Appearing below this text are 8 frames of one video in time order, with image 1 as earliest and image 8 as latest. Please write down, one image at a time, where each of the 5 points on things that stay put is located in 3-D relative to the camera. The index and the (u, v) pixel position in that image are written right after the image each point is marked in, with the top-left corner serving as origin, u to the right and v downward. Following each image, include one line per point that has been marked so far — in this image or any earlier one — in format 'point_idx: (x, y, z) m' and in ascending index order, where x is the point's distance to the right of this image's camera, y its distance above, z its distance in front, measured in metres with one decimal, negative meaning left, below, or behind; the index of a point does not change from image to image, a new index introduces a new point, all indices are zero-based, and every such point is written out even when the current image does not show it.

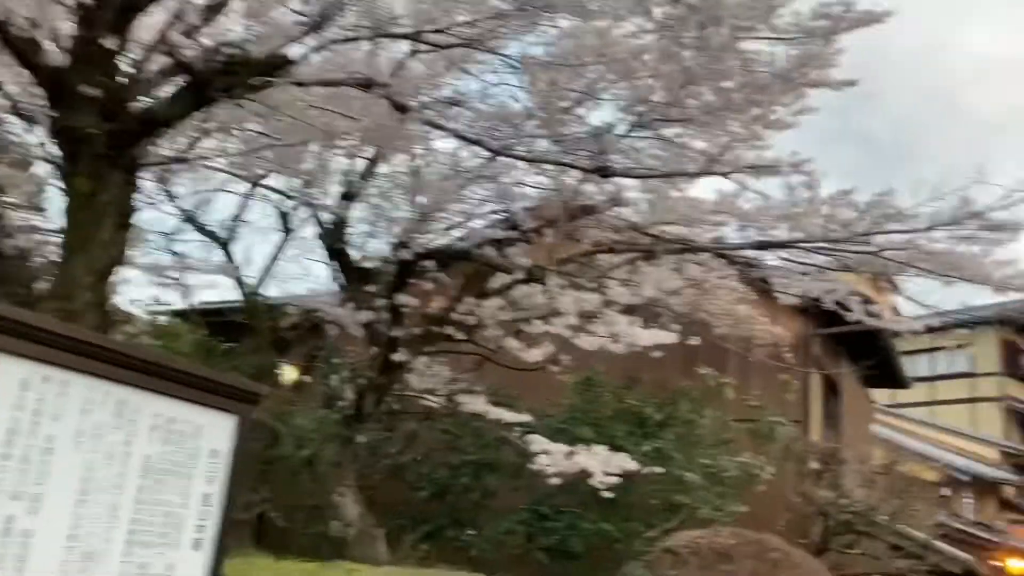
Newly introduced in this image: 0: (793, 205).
0: (+2.2, +0.6, +7.3) m
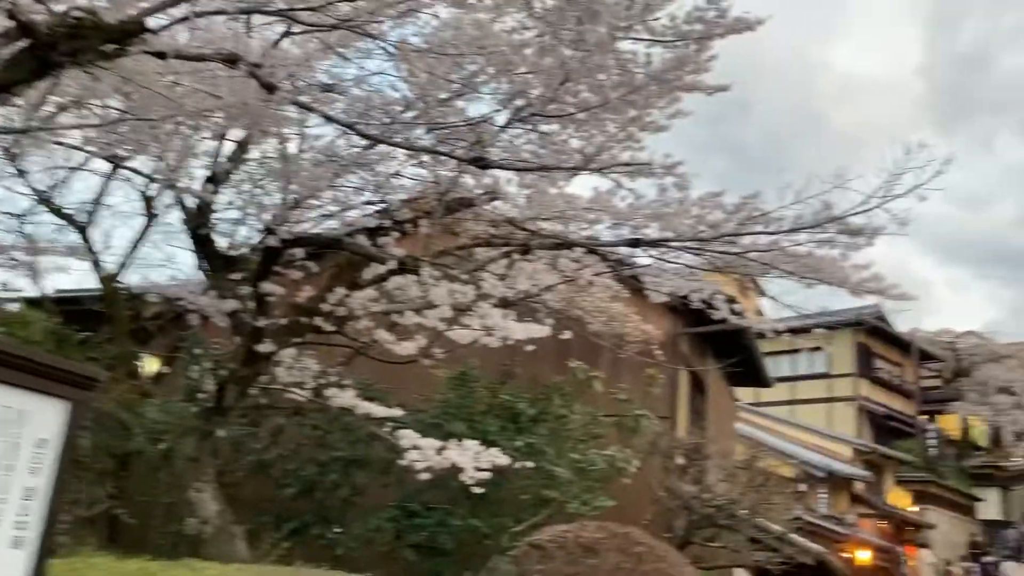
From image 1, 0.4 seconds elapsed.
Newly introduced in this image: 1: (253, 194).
0: (+1.2, +0.7, +7.4) m
1: (-2.1, +0.8, +7.6) m
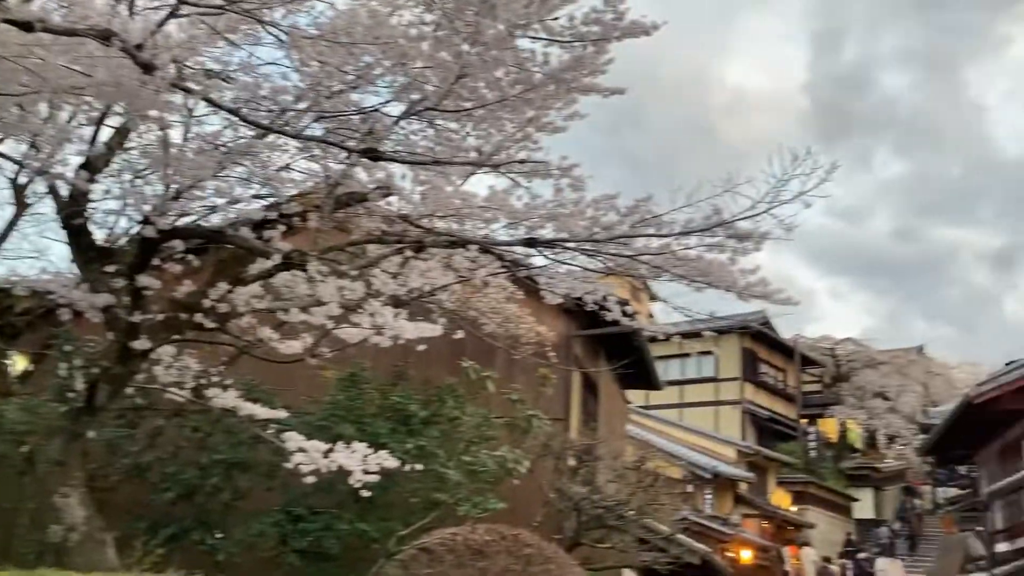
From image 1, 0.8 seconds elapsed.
0: (+0.4, +0.6, +7.4) m
1: (-2.9, +0.8, +7.3) m
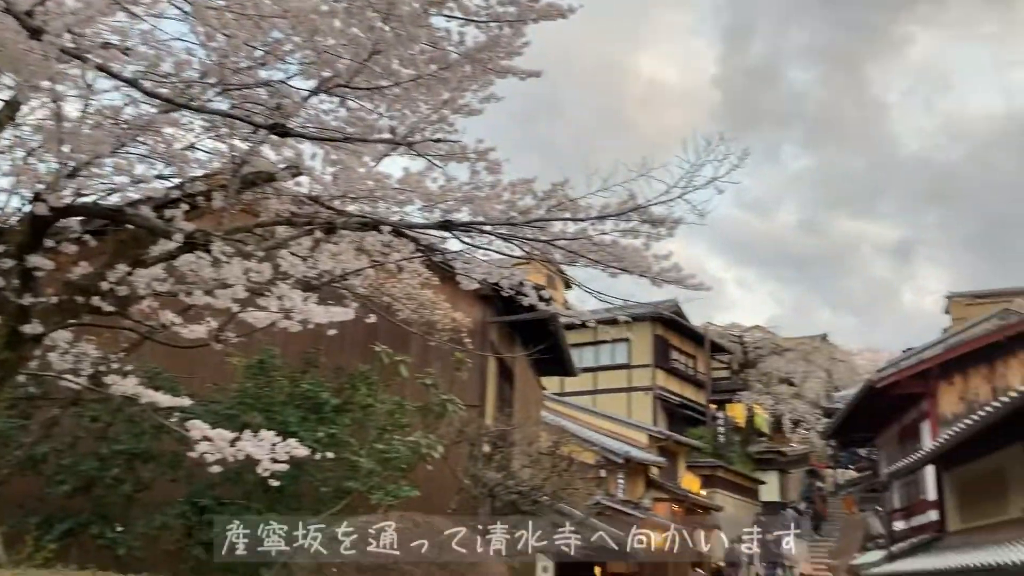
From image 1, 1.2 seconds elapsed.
0: (-0.3, +0.8, +7.3) m
1: (-3.6, +1.0, +6.9) m
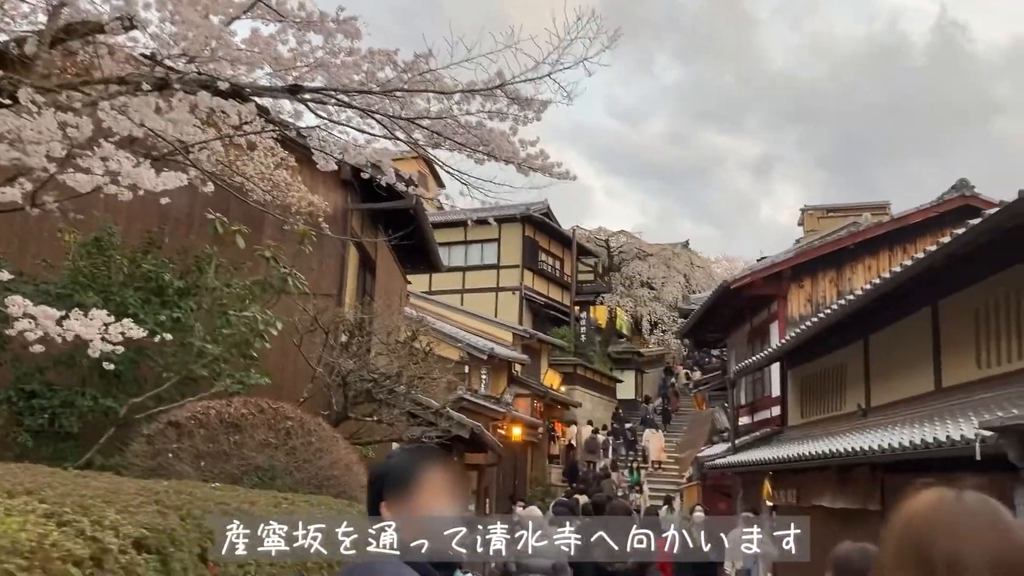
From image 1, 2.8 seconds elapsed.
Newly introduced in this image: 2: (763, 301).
0: (-1.3, +1.7, +6.8) m
1: (-4.5, +1.9, +5.9) m
2: (+4.0, -0.2, +15.1) m
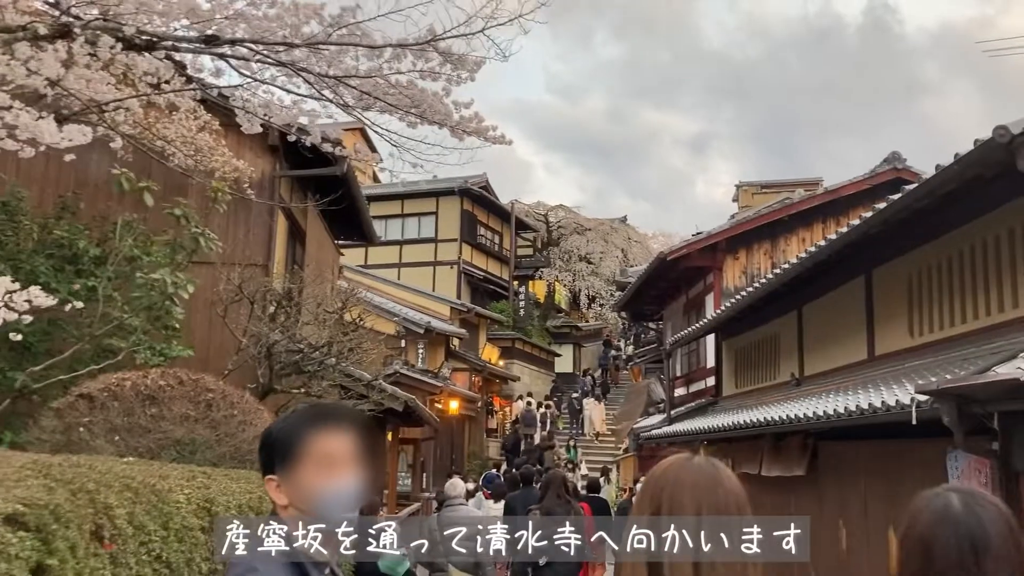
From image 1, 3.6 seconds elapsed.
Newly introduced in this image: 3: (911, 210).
0: (-1.8, +1.9, +6.4) m
1: (-4.9, +2.1, +5.3) m
2: (+3.0, +0.2, +15.1) m
3: (+2.8, +0.6, +6.6) m
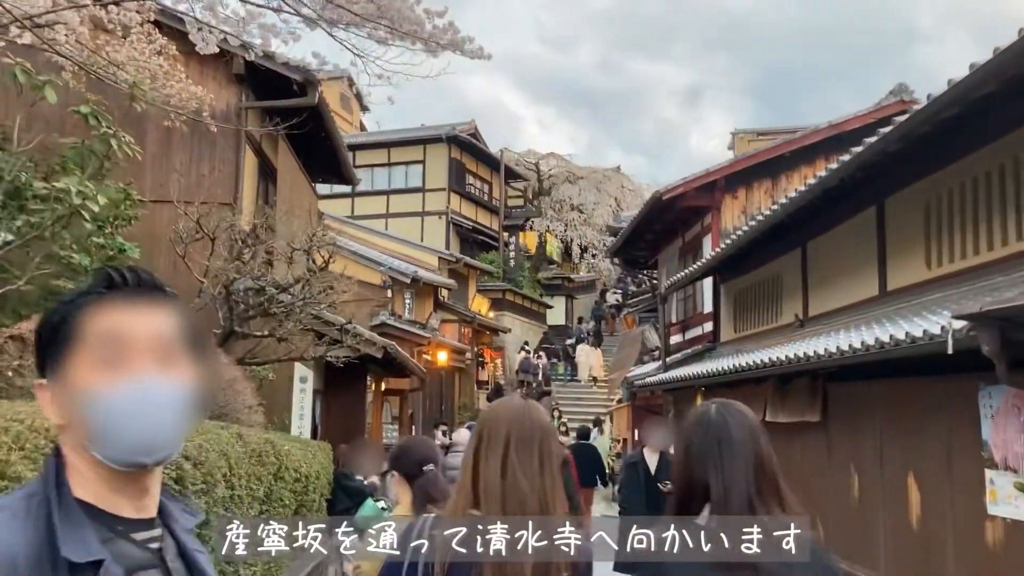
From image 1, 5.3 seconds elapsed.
0: (-1.9, +2.3, +5.7) m
1: (-5.0, +2.5, +4.5) m
2: (+2.8, +1.1, +14.5) m
3: (+2.7, +1.0, +6.0) m
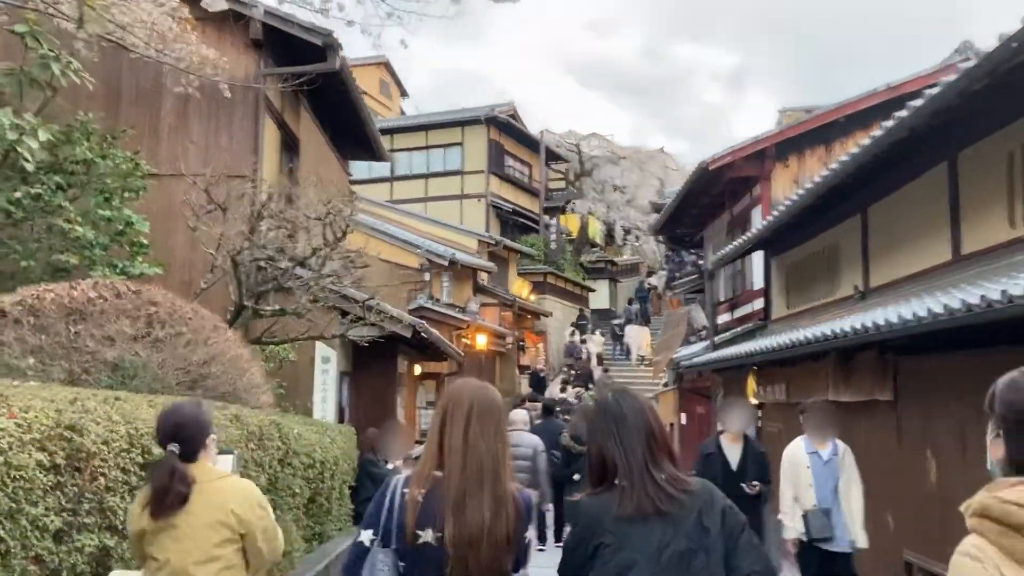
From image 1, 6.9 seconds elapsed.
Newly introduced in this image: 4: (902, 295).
0: (-1.8, +2.5, +5.1) m
1: (-5.0, +2.6, +4.1) m
2: (+3.4, +1.5, +13.7) m
3: (+2.9, +1.3, +5.2) m
4: (+3.0, -0.1, +7.3) m
